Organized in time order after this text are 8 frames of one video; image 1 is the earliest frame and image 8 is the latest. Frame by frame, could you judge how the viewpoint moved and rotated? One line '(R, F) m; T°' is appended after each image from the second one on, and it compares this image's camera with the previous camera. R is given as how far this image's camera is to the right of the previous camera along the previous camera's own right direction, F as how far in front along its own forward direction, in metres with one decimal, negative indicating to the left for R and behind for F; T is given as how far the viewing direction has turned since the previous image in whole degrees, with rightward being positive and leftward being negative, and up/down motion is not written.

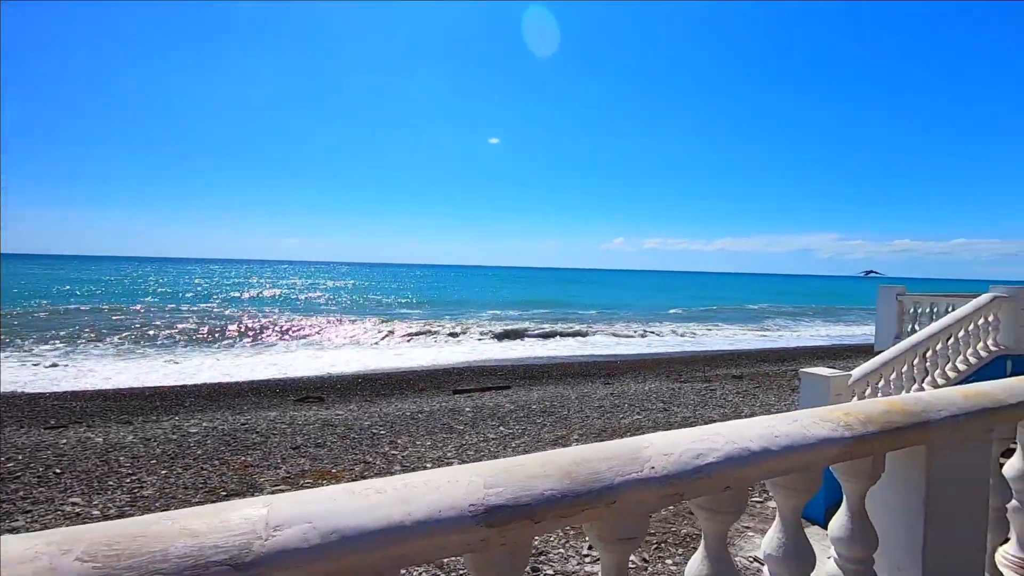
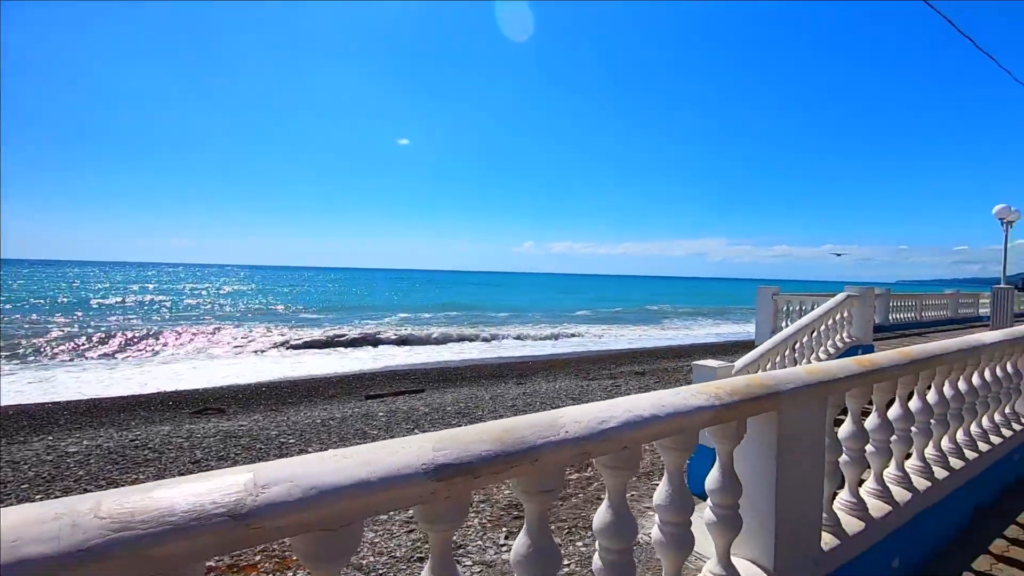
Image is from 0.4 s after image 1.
(-0.1, -0.3) m; +9°
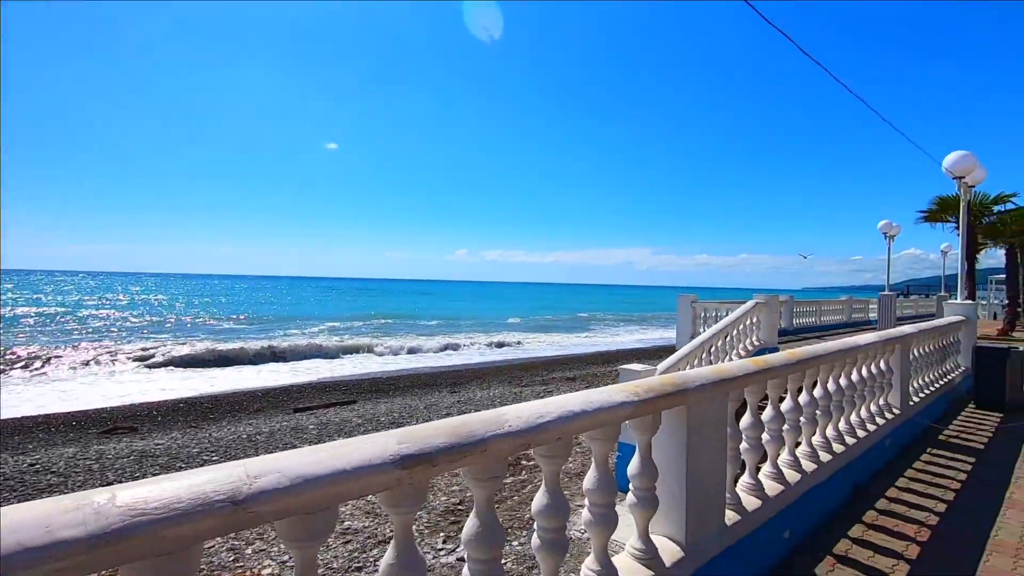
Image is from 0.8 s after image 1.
(-0.1, -0.3) m; +7°
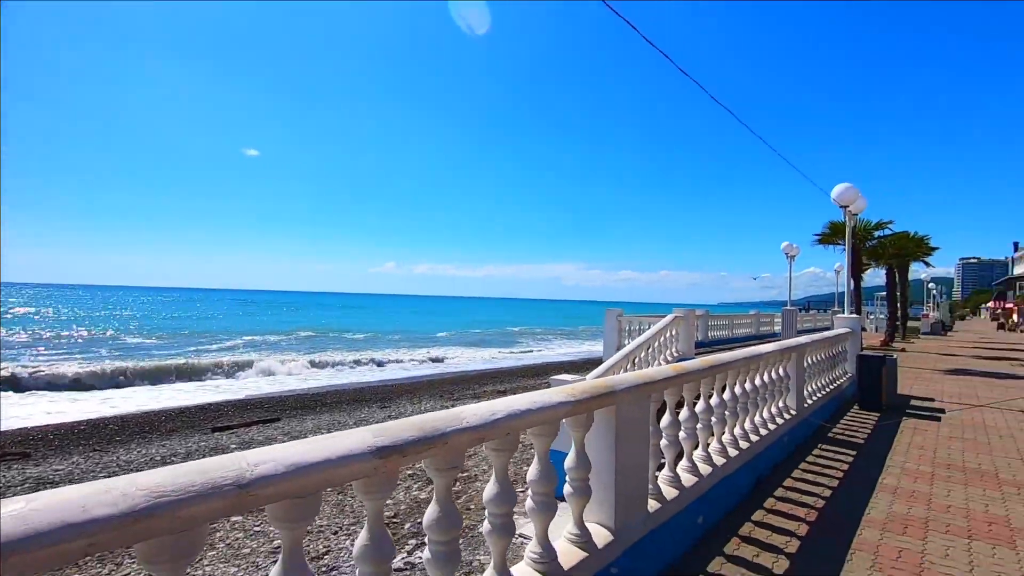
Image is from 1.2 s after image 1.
(-0.1, -0.3) m; +7°
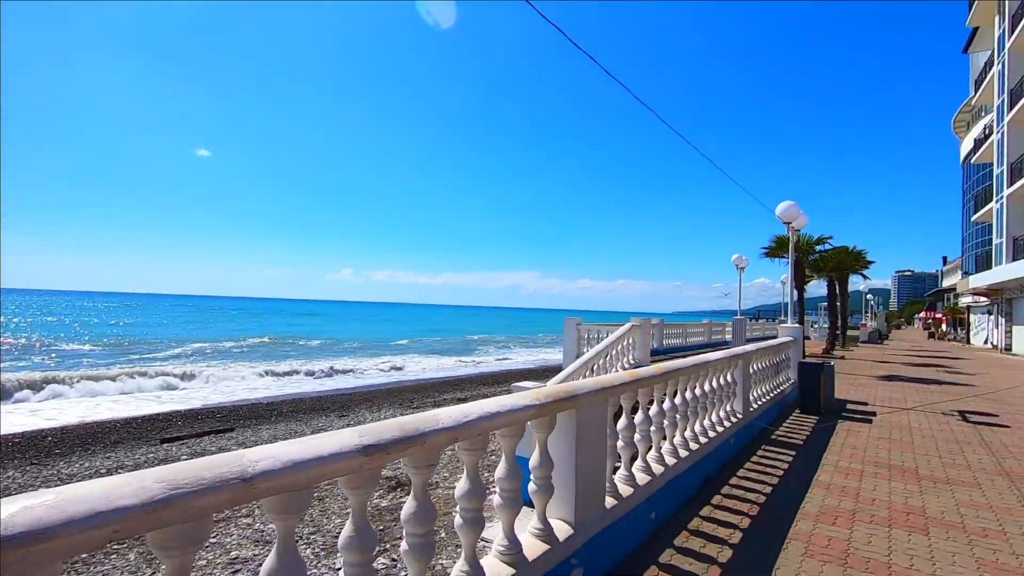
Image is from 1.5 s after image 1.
(-0.1, -0.3) m; +4°
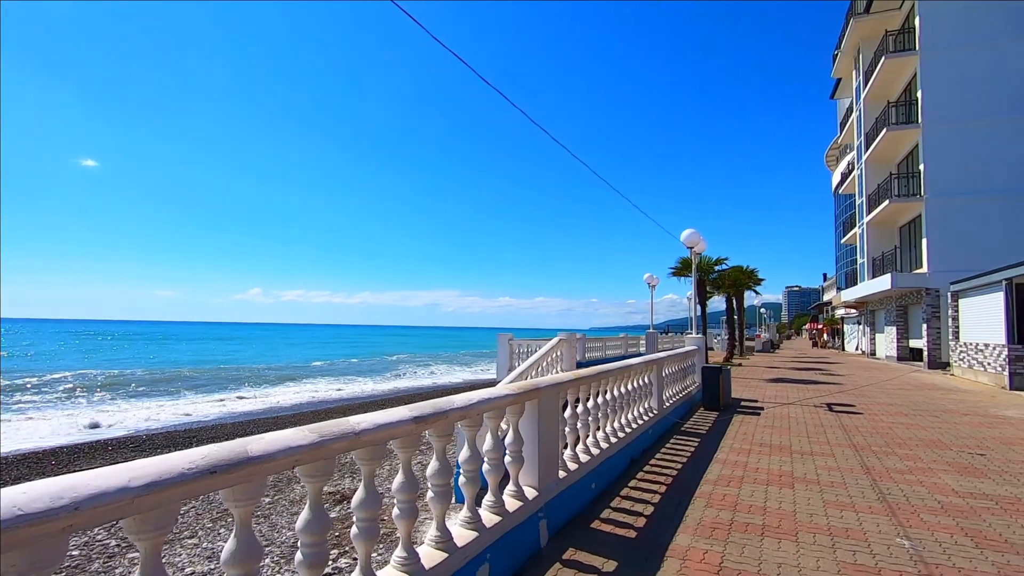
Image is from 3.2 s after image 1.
(+2.2, -3.4) m; -13°
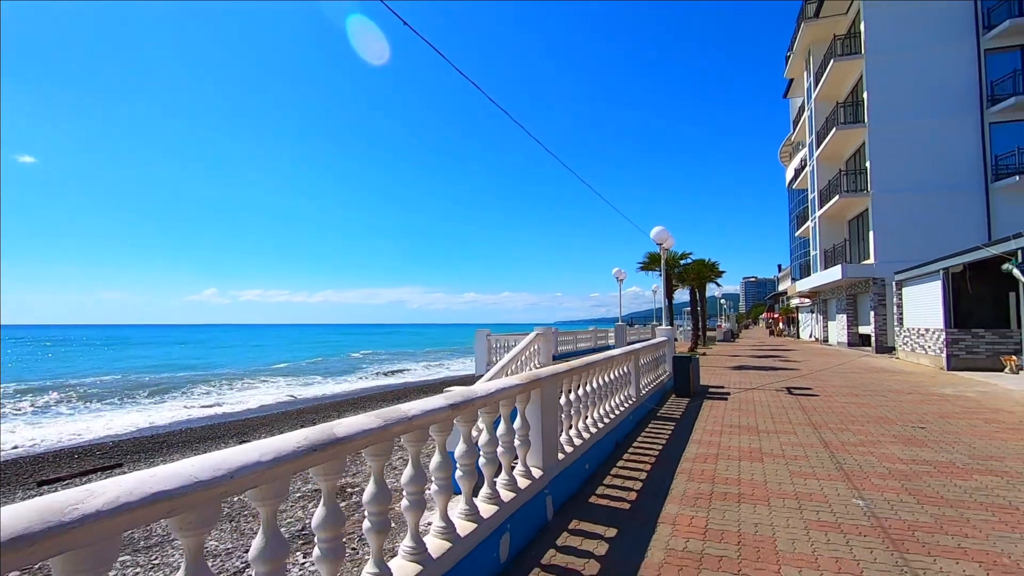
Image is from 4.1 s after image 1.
(-0.2, -0.3) m; +4°
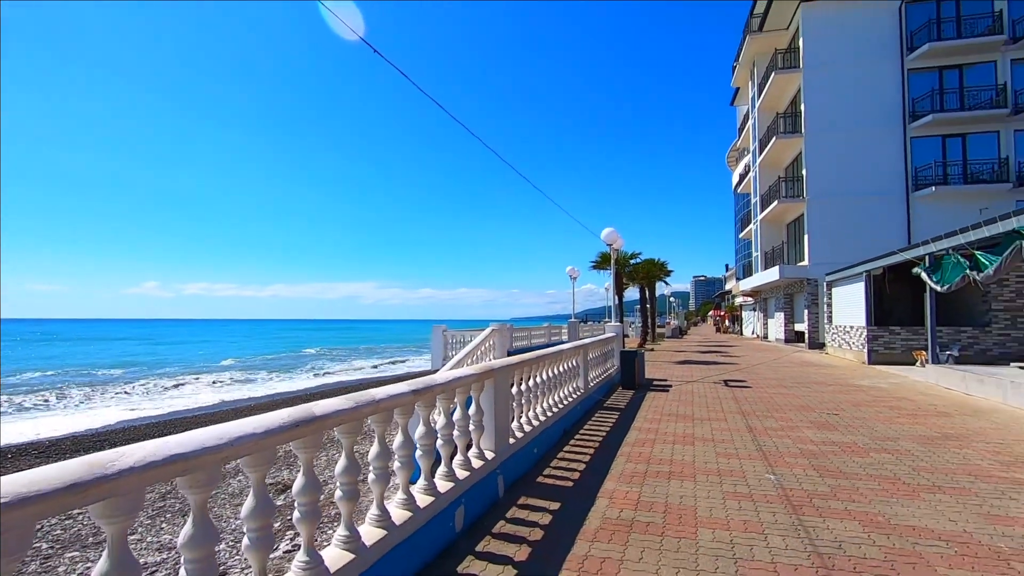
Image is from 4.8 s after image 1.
(0.0, -0.3) m; +5°
